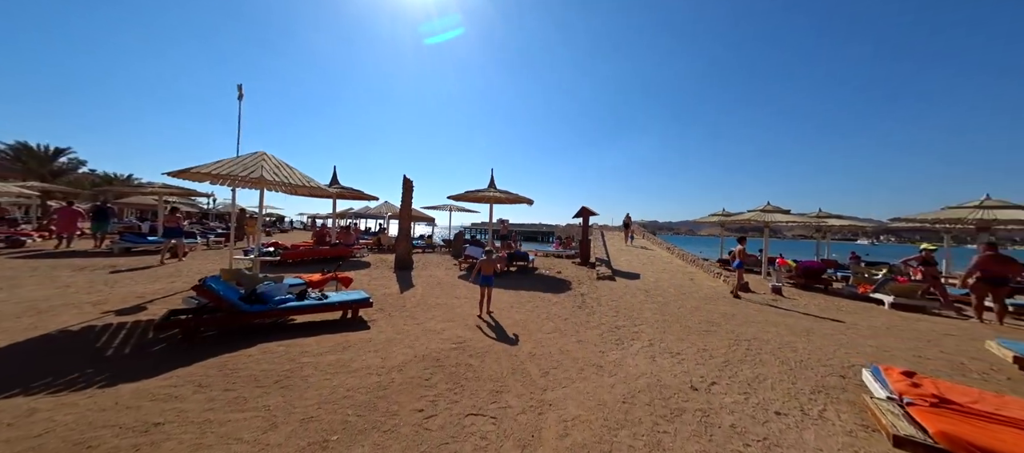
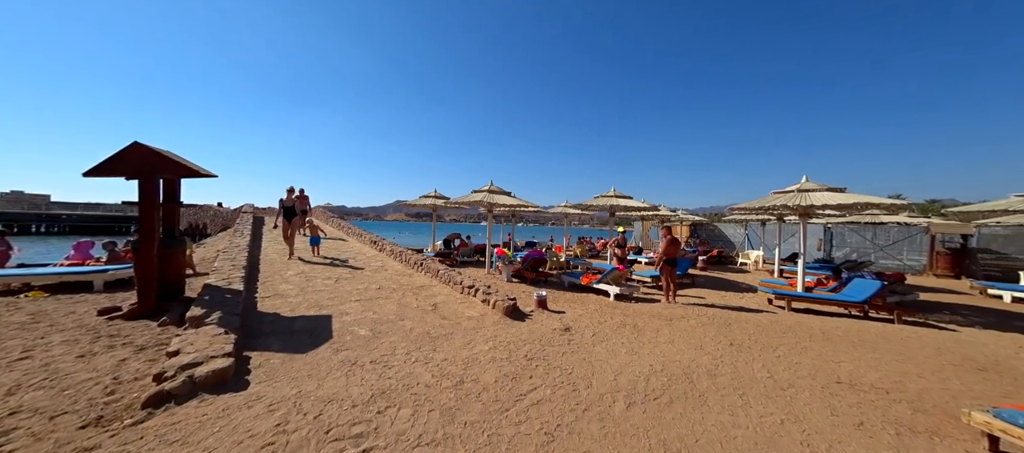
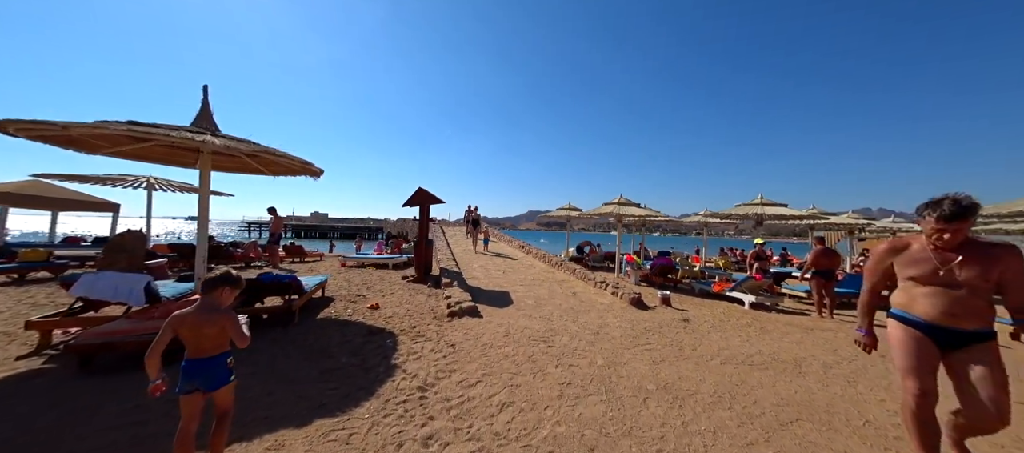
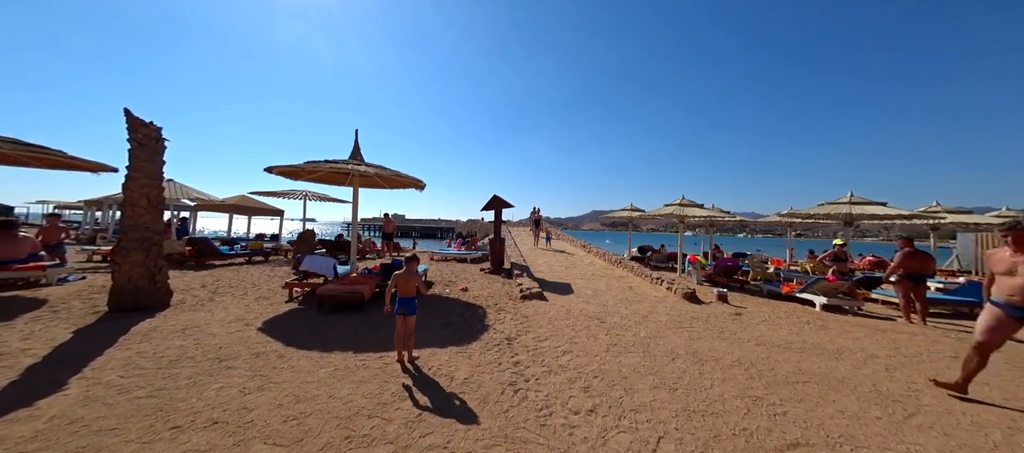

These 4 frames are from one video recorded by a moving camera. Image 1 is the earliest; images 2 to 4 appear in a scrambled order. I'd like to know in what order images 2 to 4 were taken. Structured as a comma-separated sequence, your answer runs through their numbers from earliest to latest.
4, 3, 2
